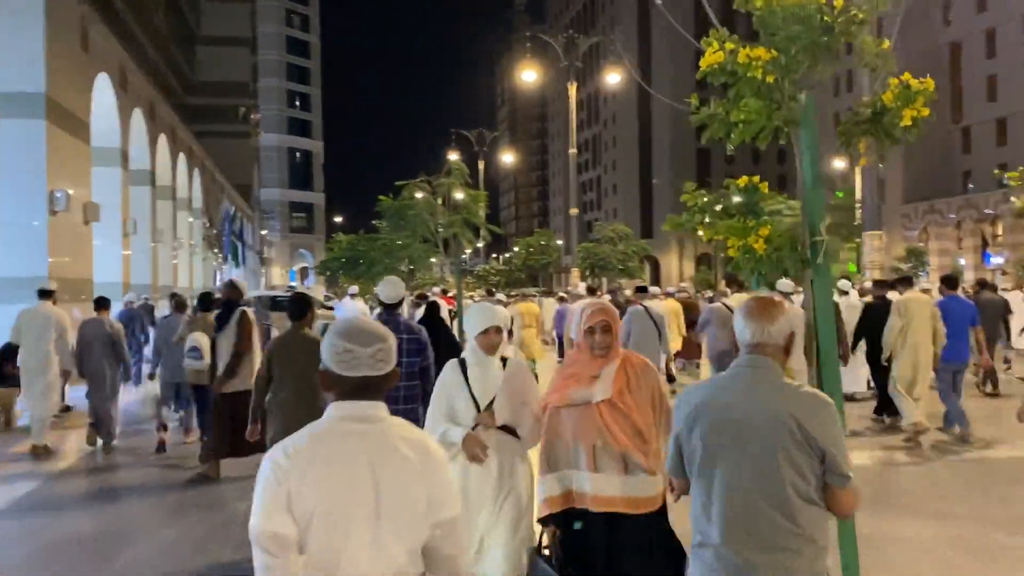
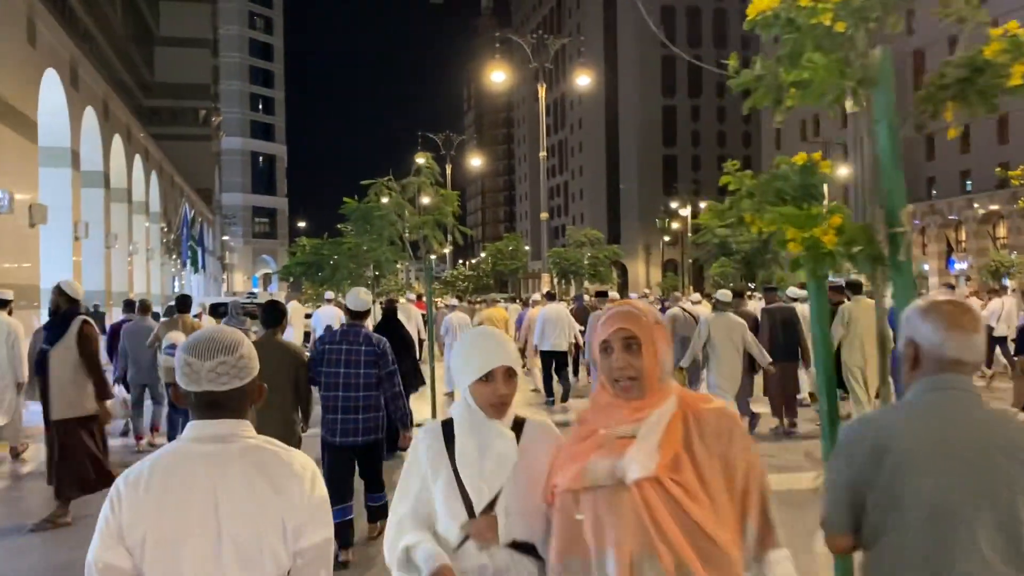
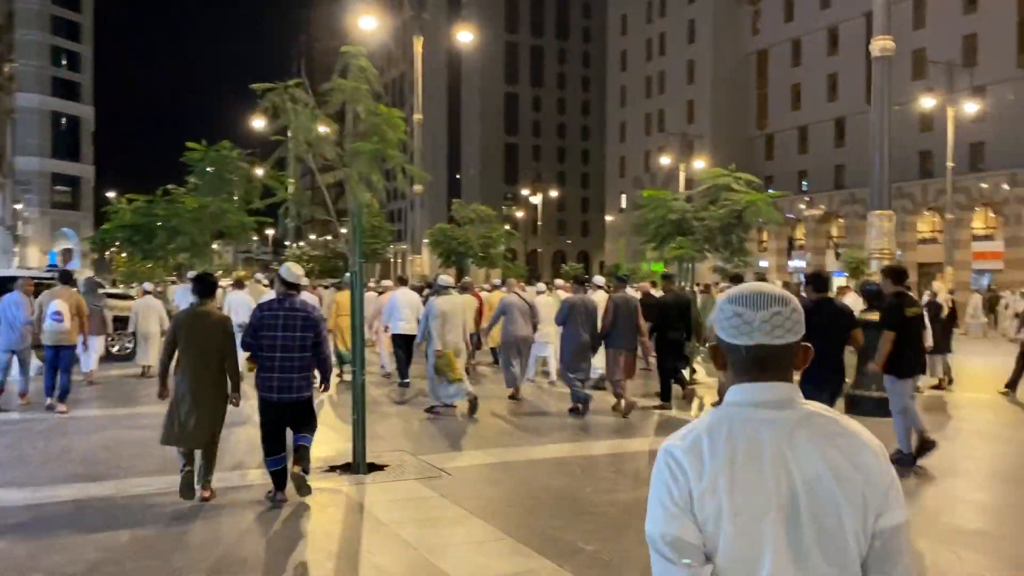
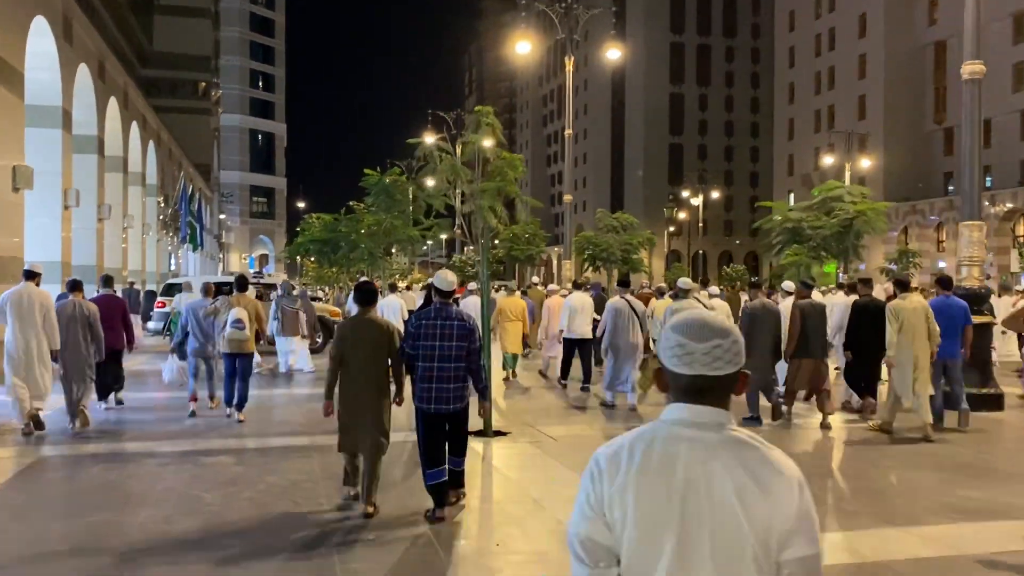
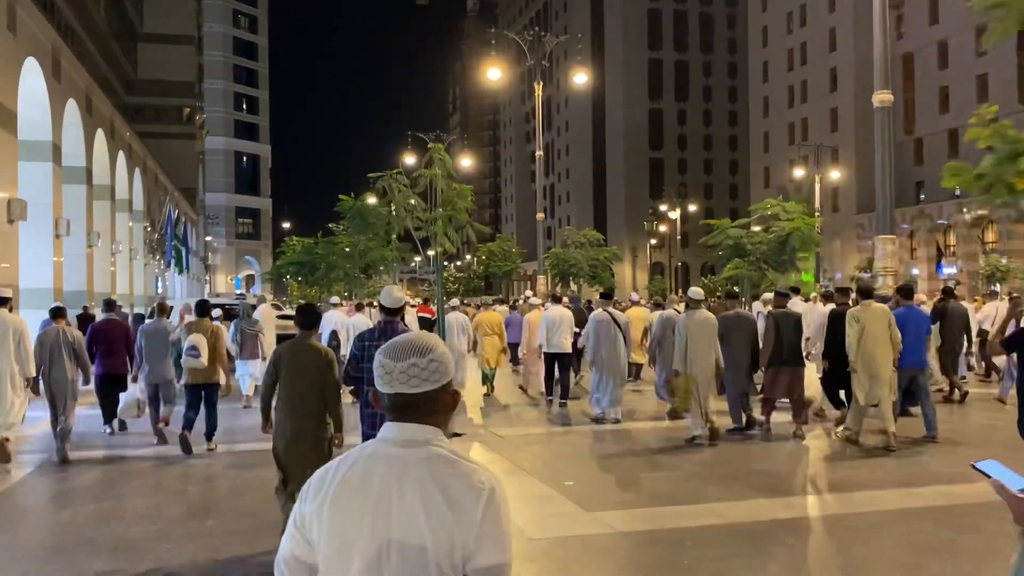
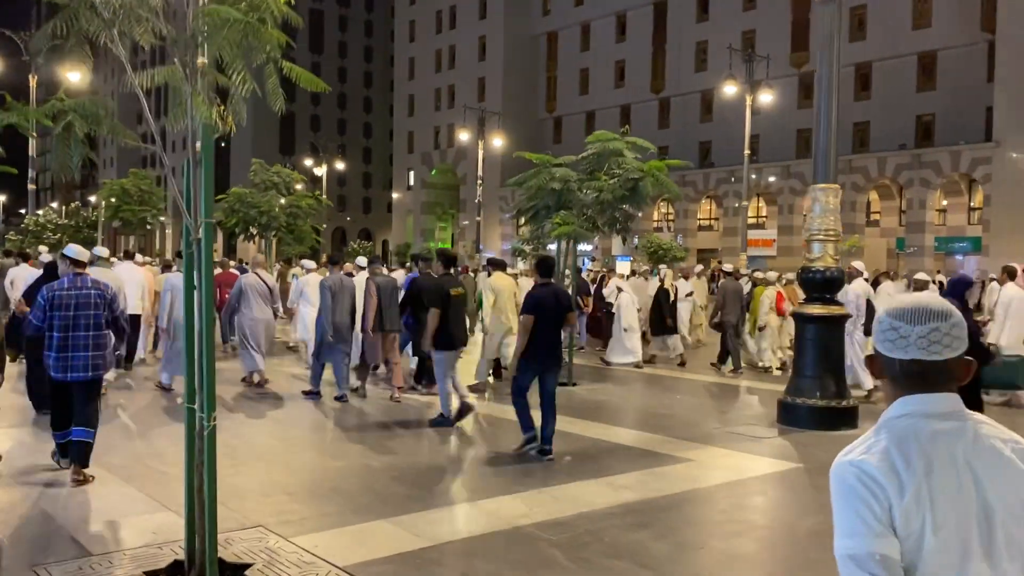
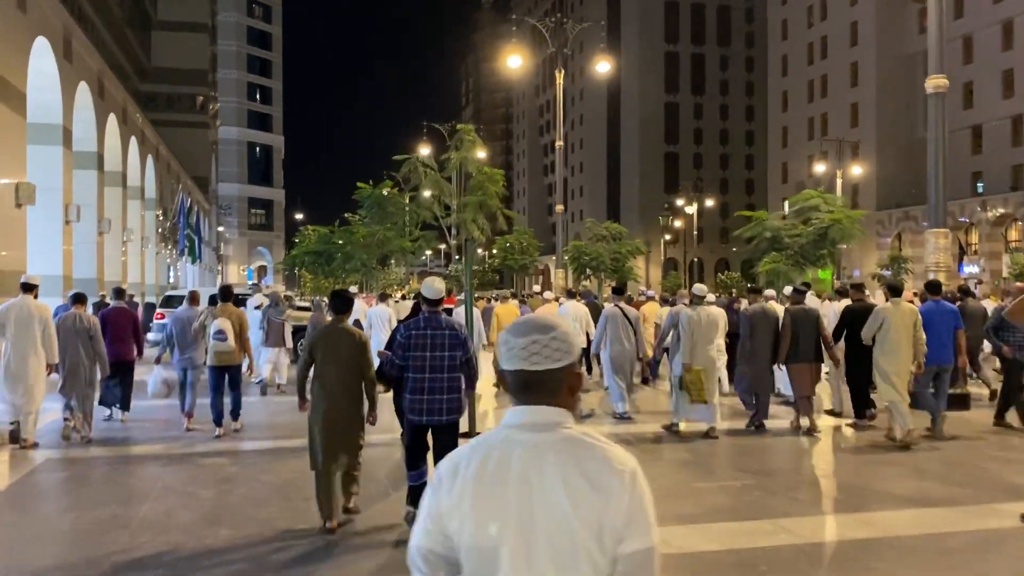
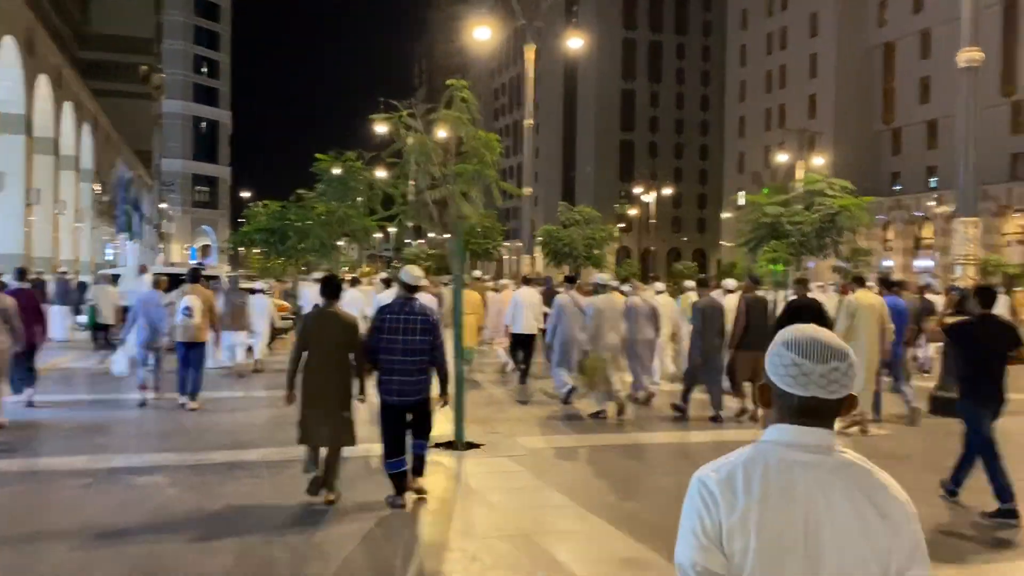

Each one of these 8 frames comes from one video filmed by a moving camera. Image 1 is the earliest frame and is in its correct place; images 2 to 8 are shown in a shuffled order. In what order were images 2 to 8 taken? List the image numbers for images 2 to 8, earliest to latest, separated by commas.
2, 5, 7, 4, 8, 3, 6
